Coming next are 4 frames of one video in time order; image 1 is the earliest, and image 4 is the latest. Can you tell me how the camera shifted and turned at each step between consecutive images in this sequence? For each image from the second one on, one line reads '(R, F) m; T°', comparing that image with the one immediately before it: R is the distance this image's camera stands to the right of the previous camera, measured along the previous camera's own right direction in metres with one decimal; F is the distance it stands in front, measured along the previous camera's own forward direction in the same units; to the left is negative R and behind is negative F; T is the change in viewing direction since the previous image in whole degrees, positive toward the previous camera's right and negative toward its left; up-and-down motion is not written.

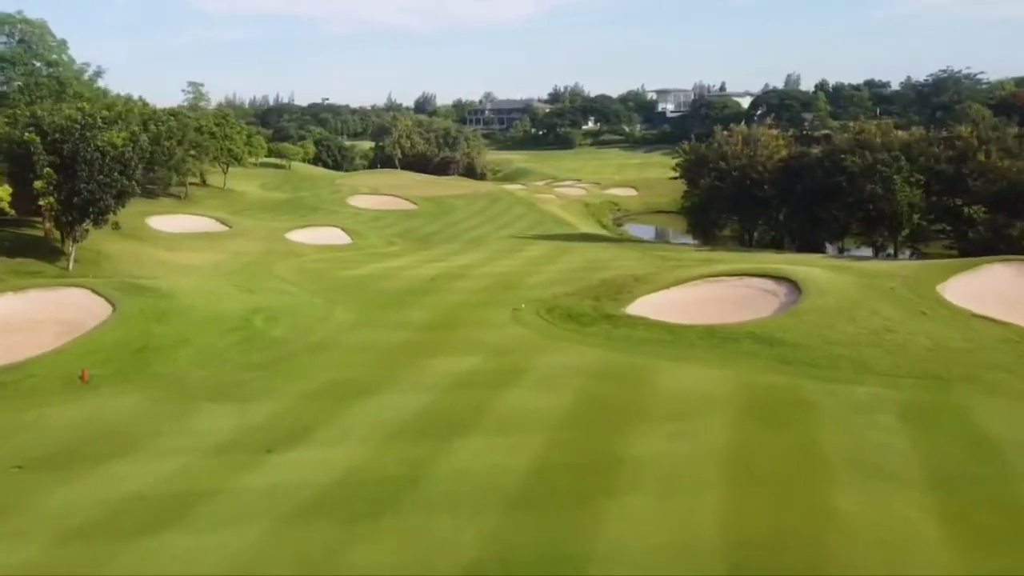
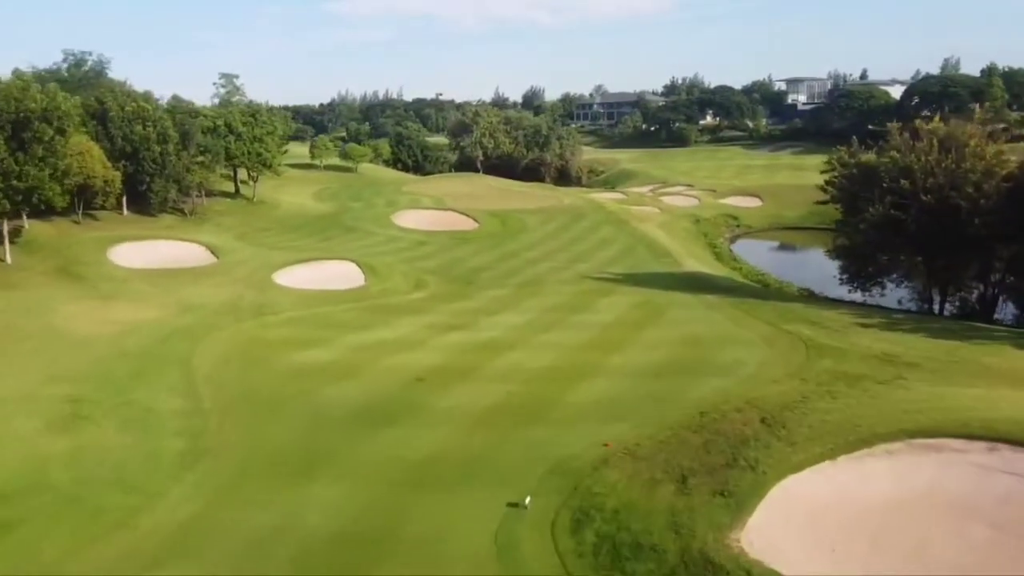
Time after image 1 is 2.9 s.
(+2.0, +14.2) m; -8°
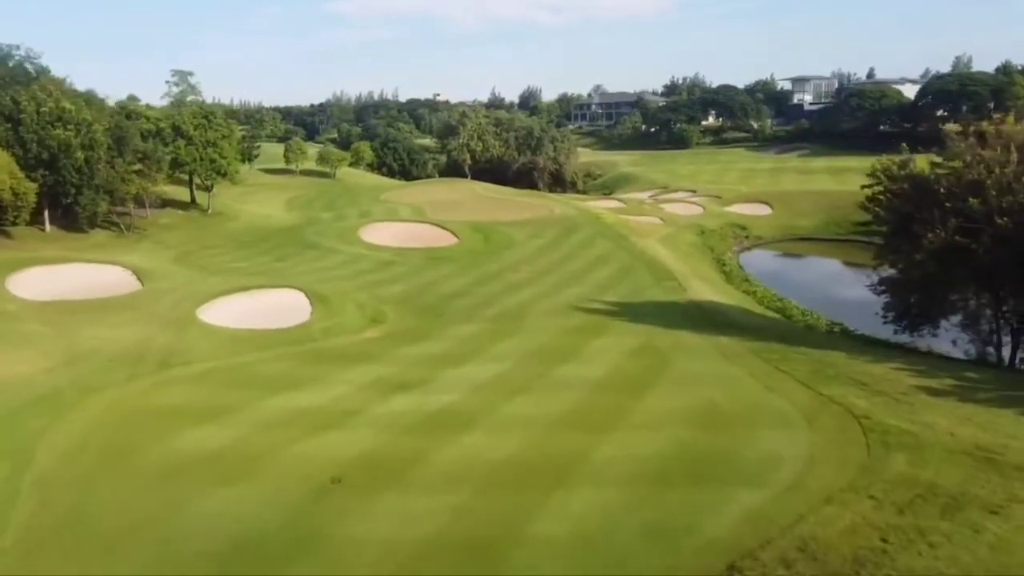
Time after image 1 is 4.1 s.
(+1.0, +5.9) m; 0°
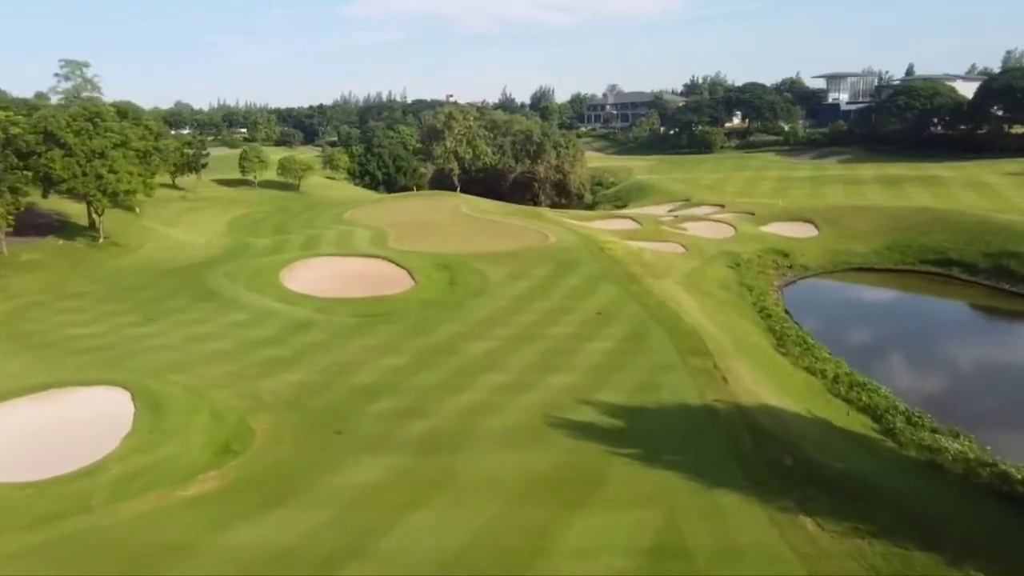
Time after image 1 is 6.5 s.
(+1.9, +12.0) m; -1°
